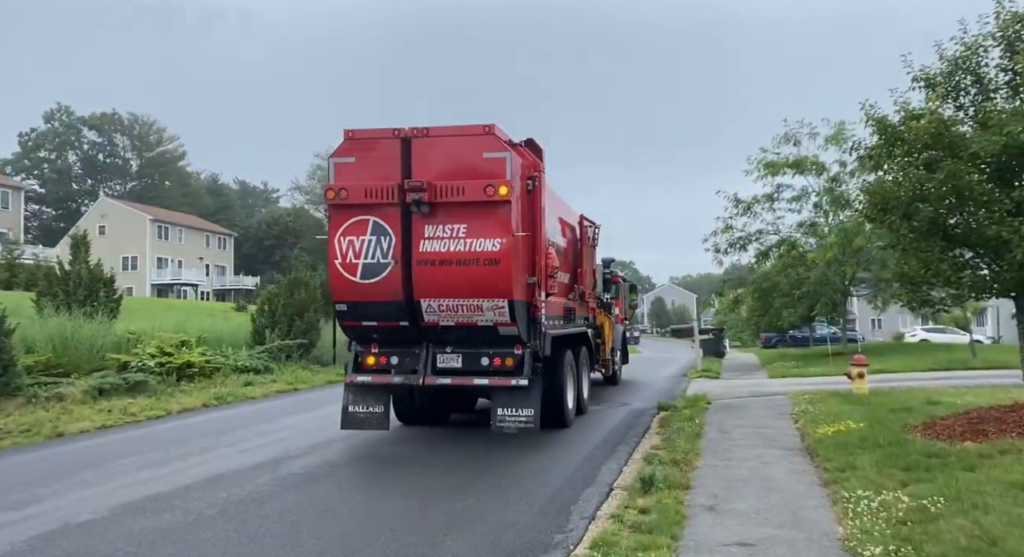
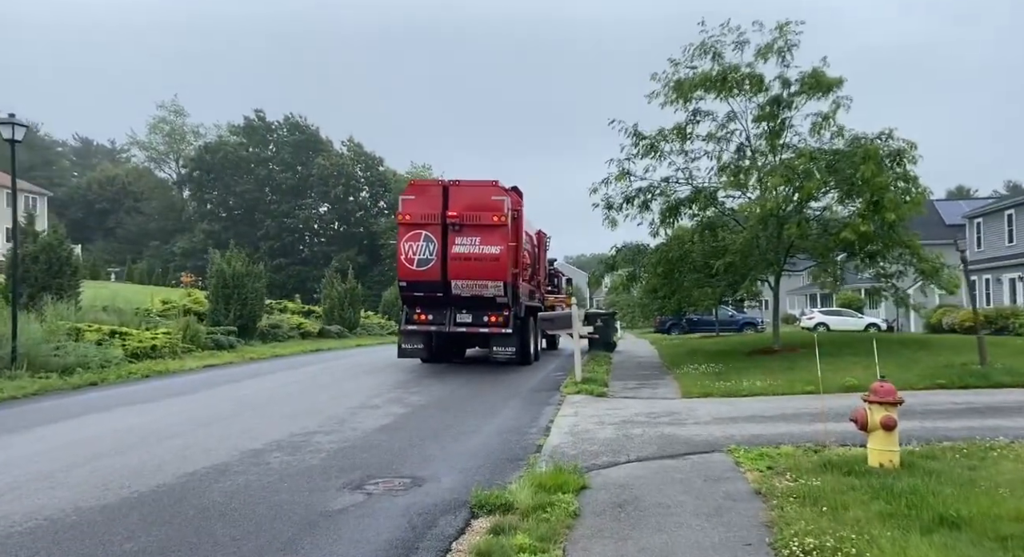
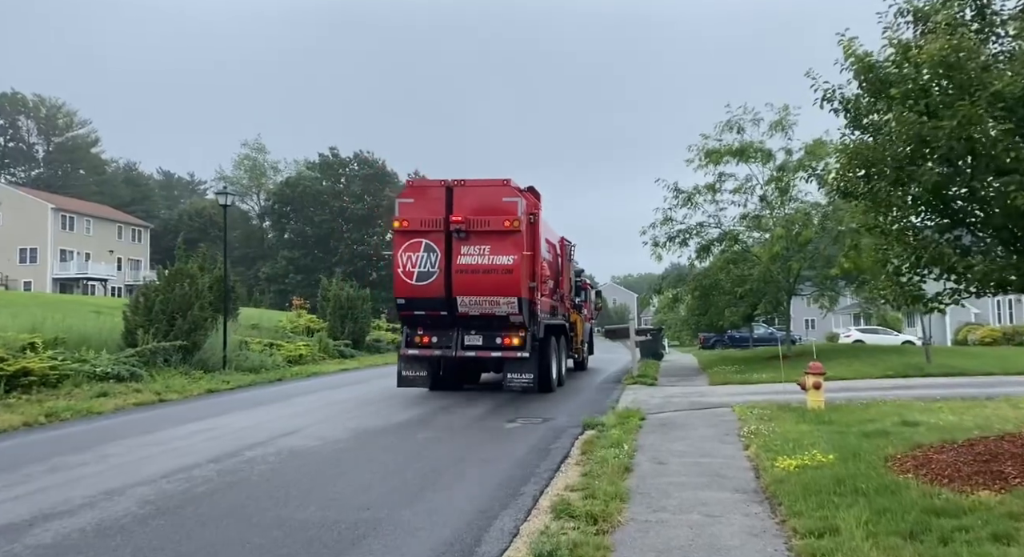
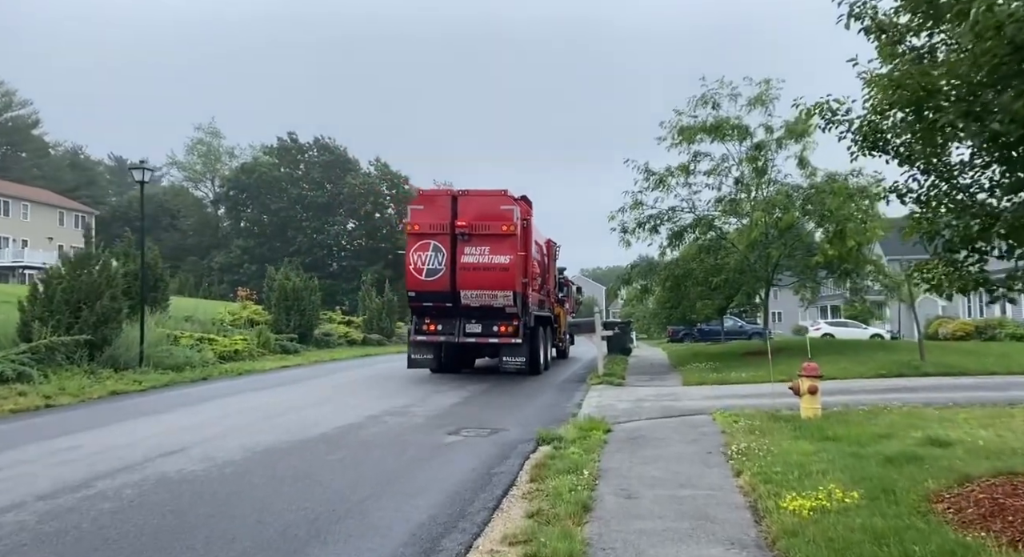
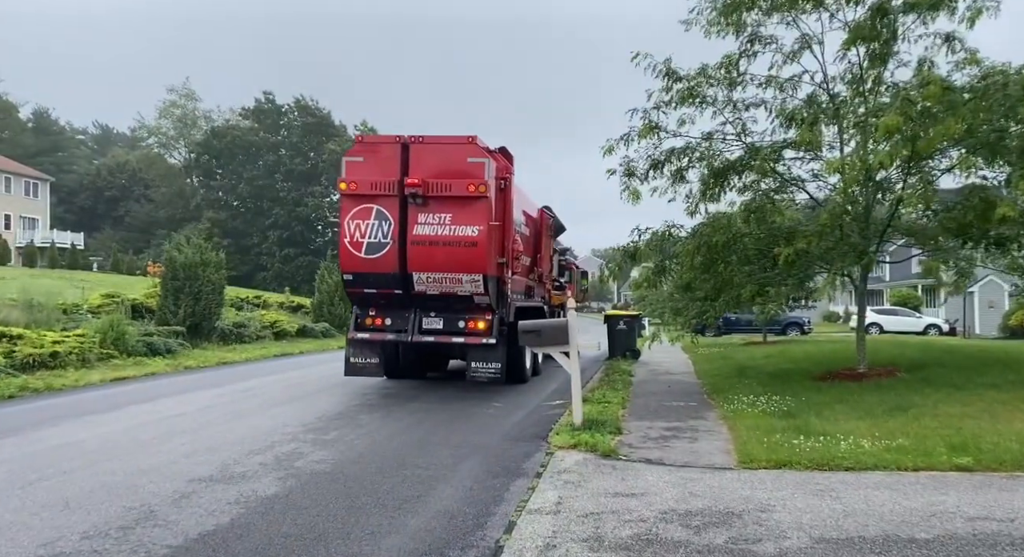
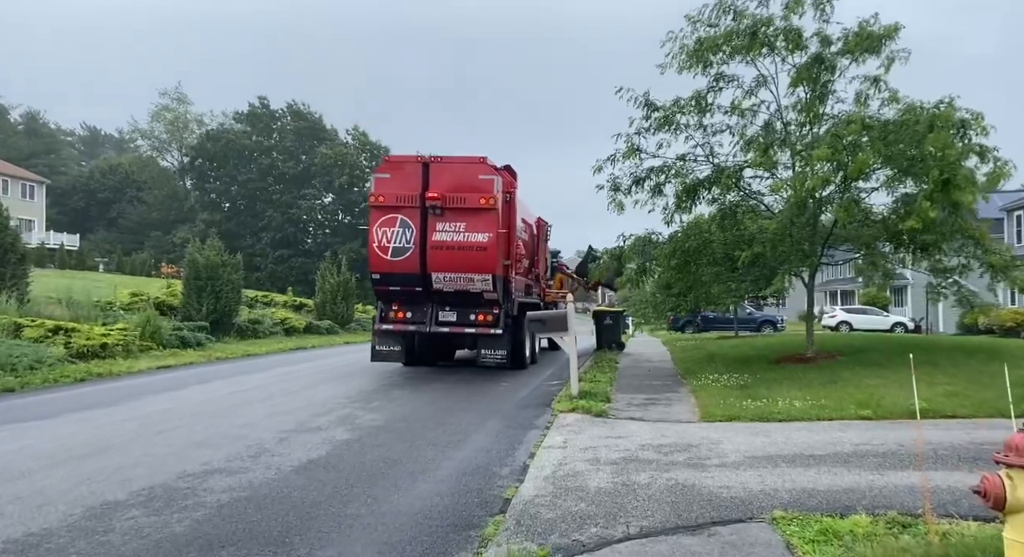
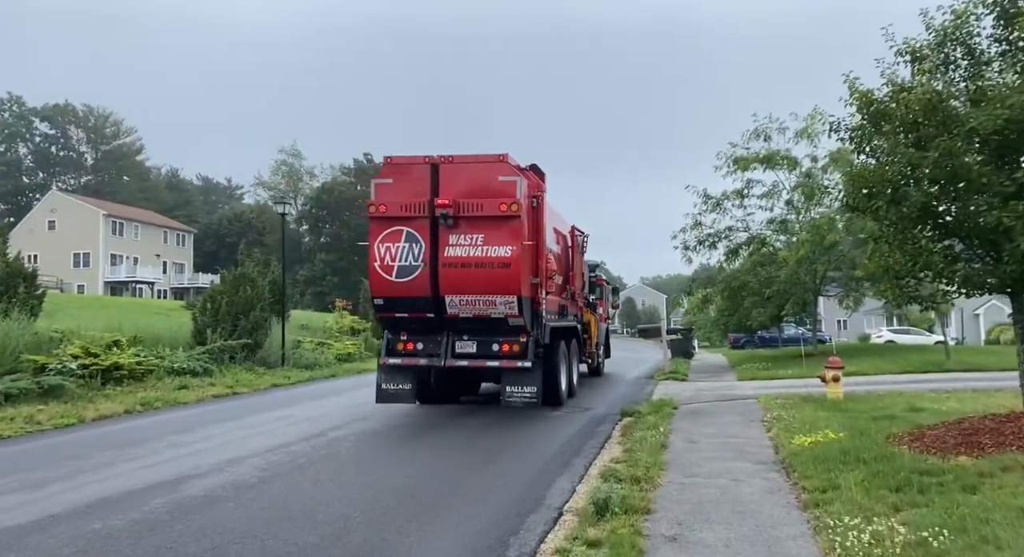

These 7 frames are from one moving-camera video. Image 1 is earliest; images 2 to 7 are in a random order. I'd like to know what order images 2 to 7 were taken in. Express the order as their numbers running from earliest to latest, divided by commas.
7, 3, 4, 2, 6, 5
